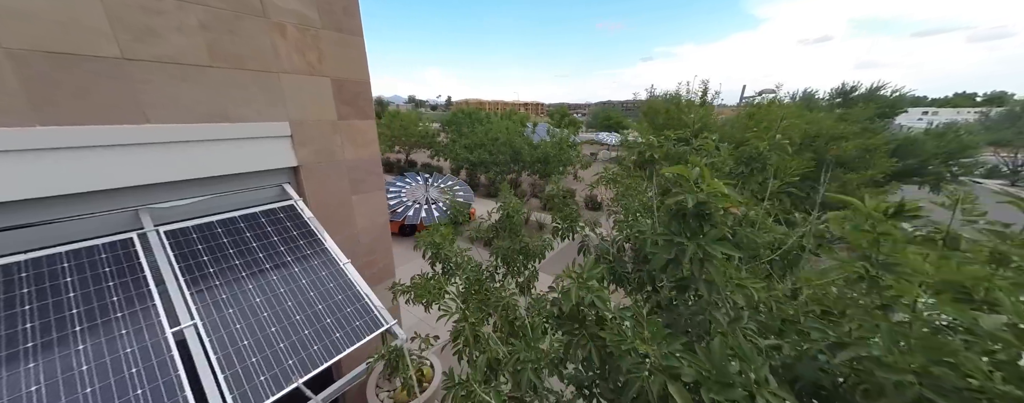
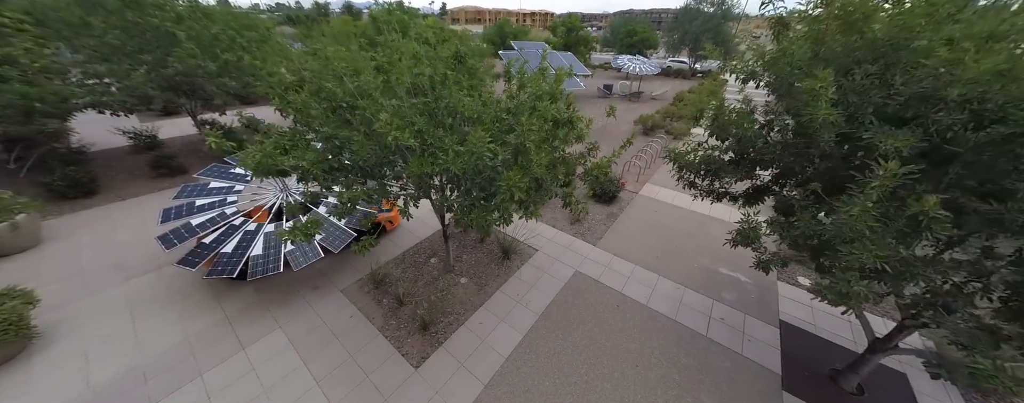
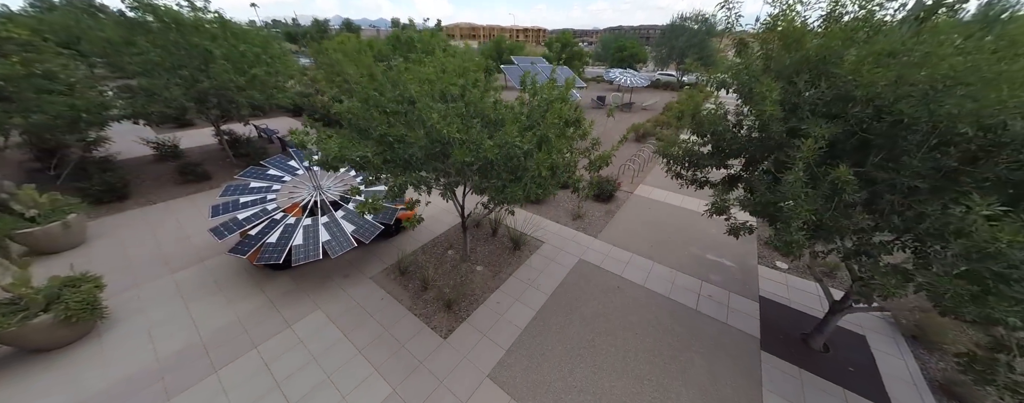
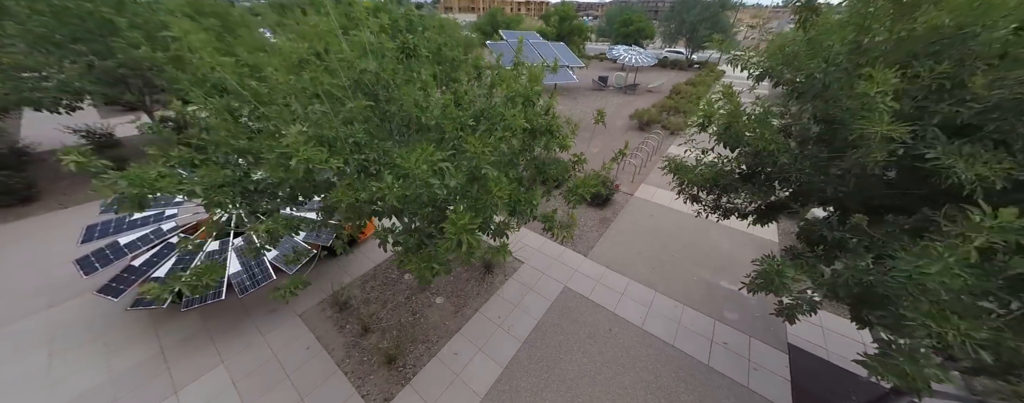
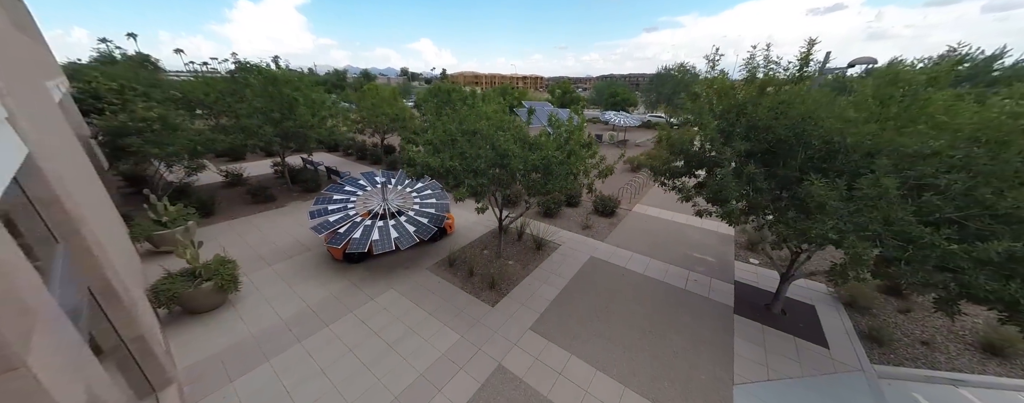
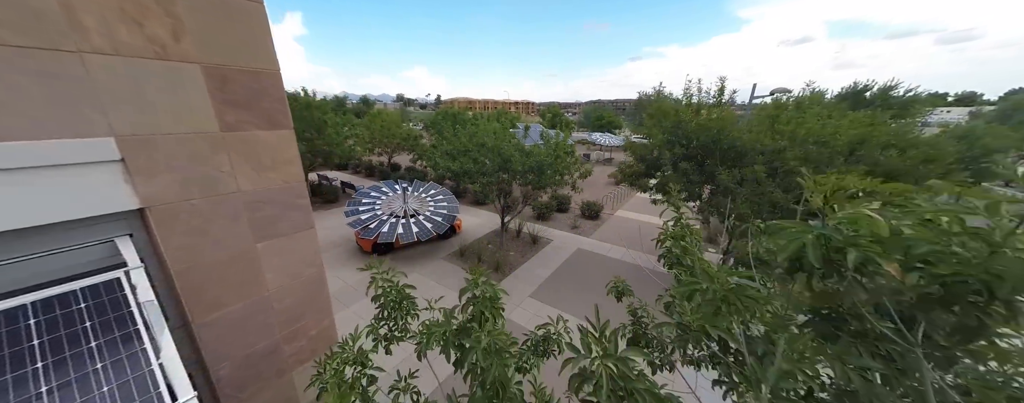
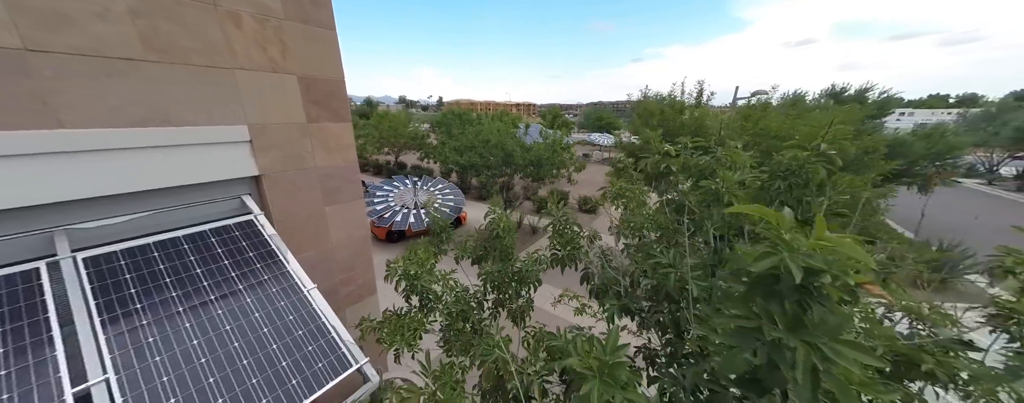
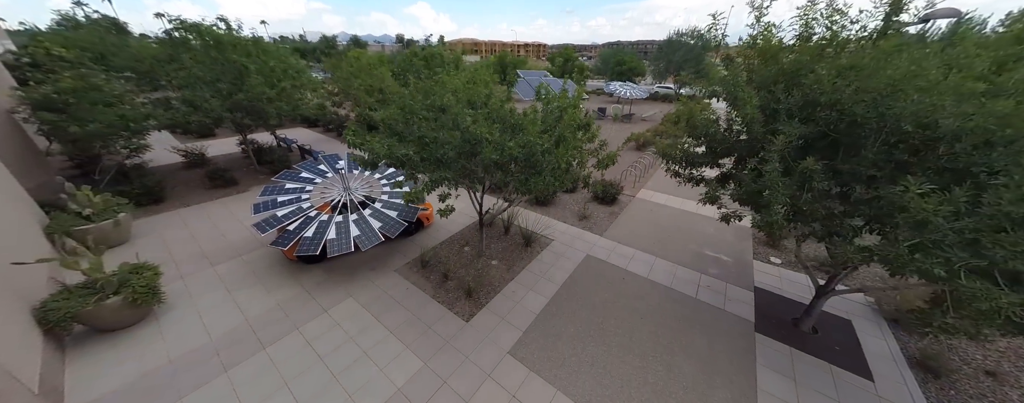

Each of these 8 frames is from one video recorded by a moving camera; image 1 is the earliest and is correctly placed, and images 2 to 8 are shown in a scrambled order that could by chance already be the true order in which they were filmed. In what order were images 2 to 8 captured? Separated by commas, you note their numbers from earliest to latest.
7, 6, 5, 8, 3, 2, 4
